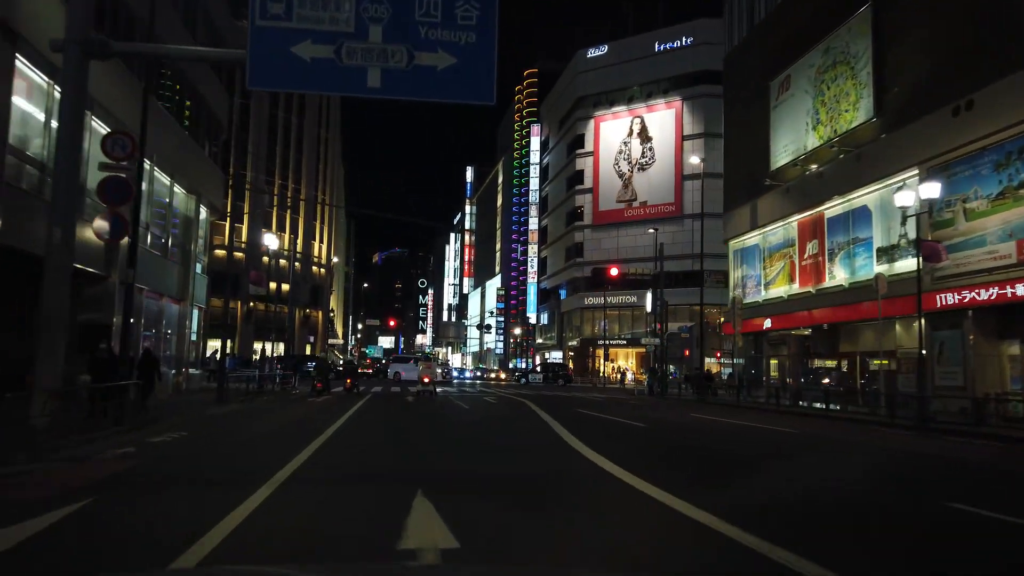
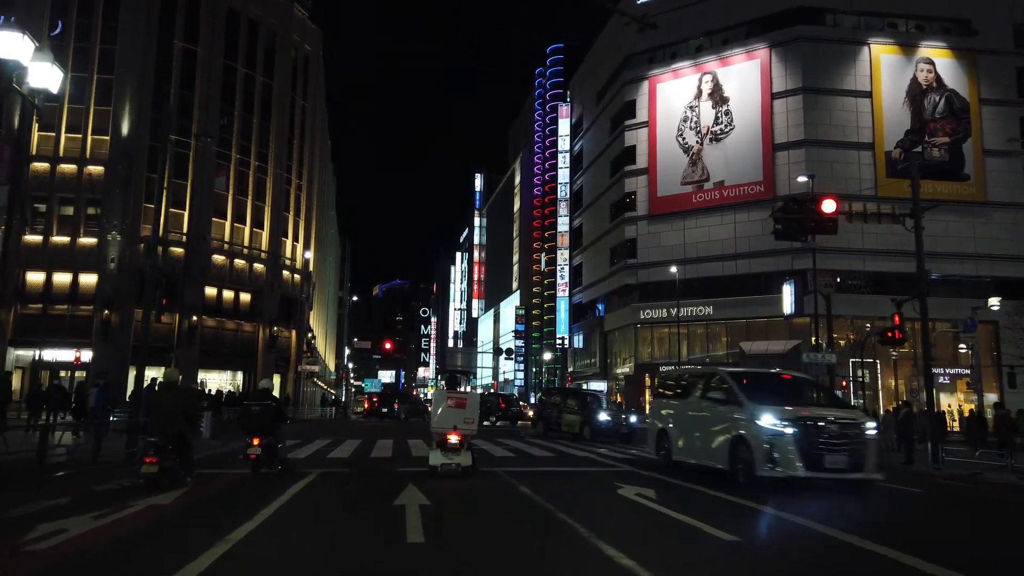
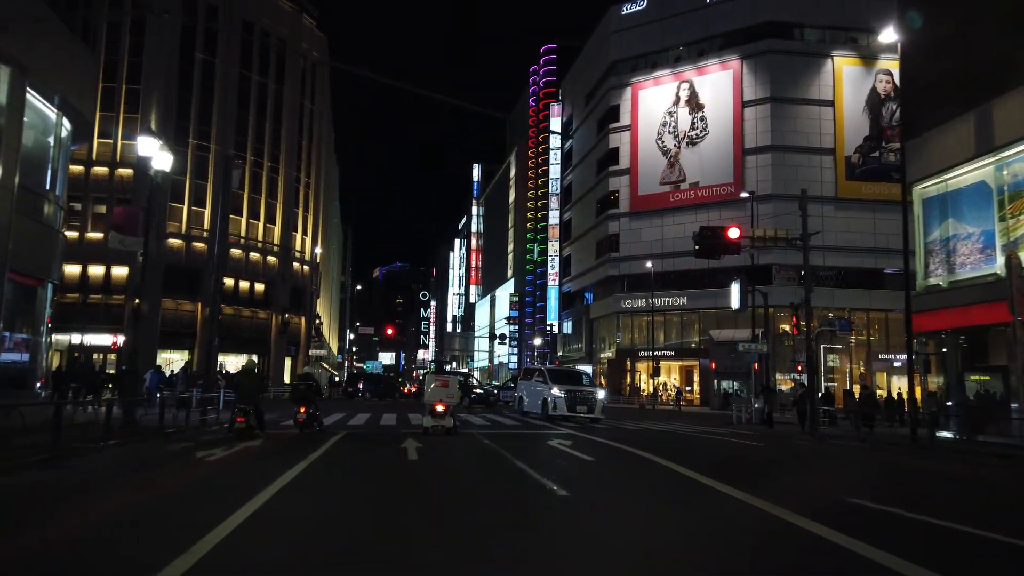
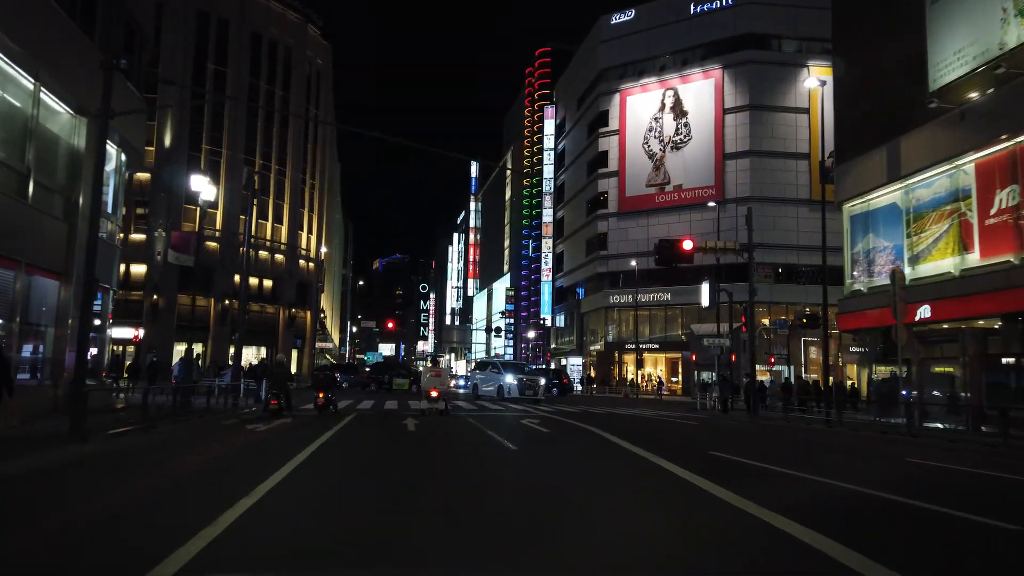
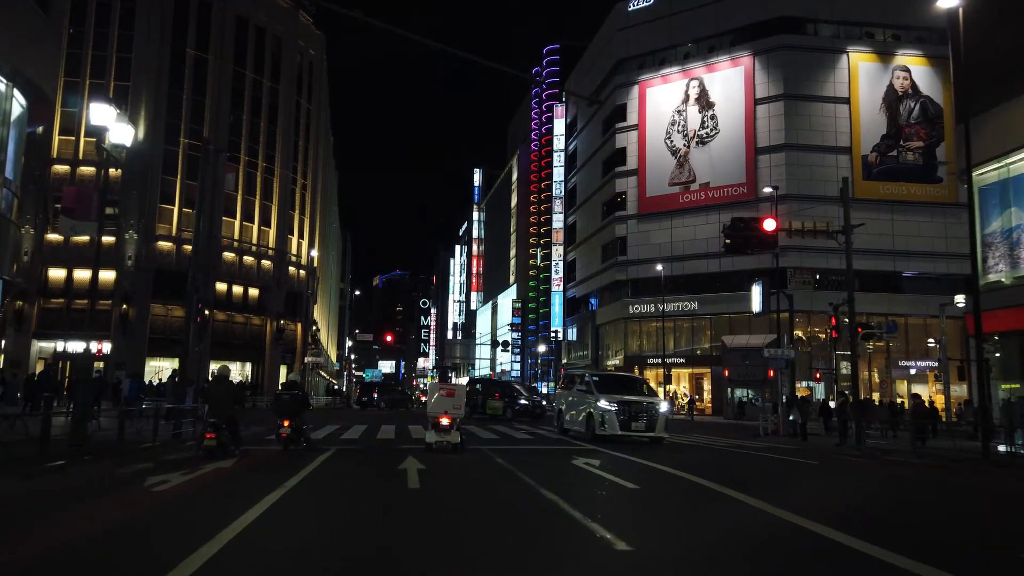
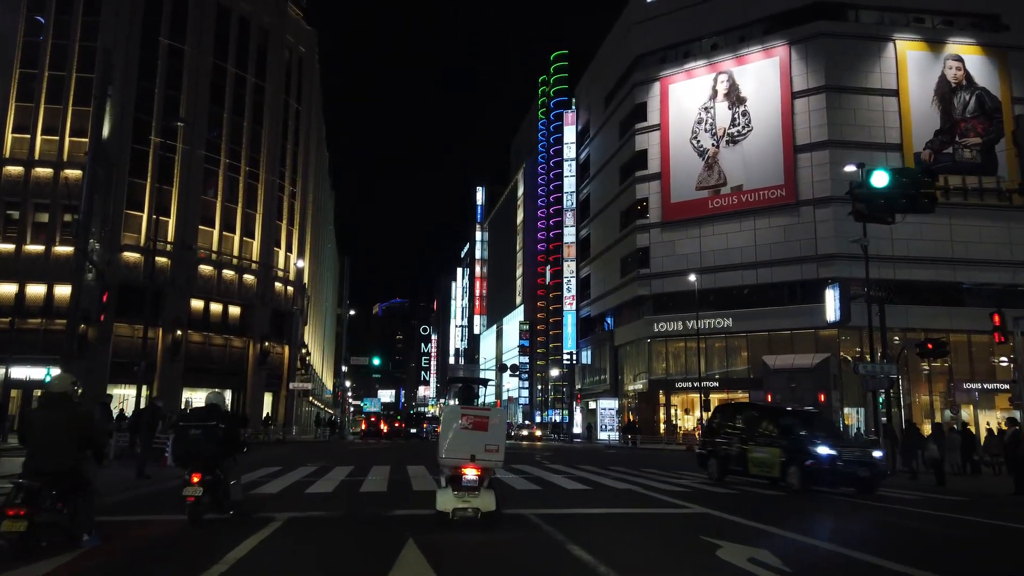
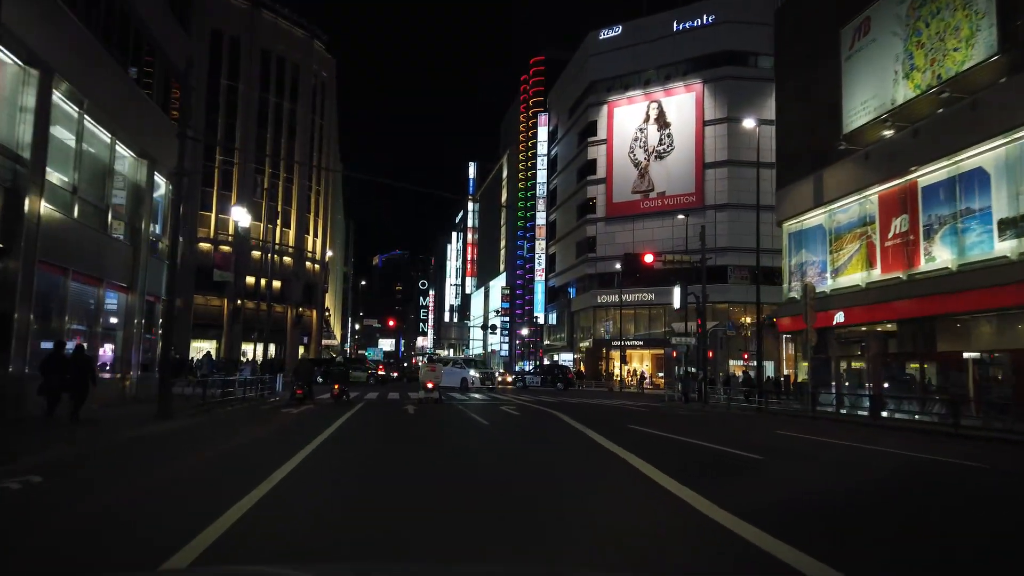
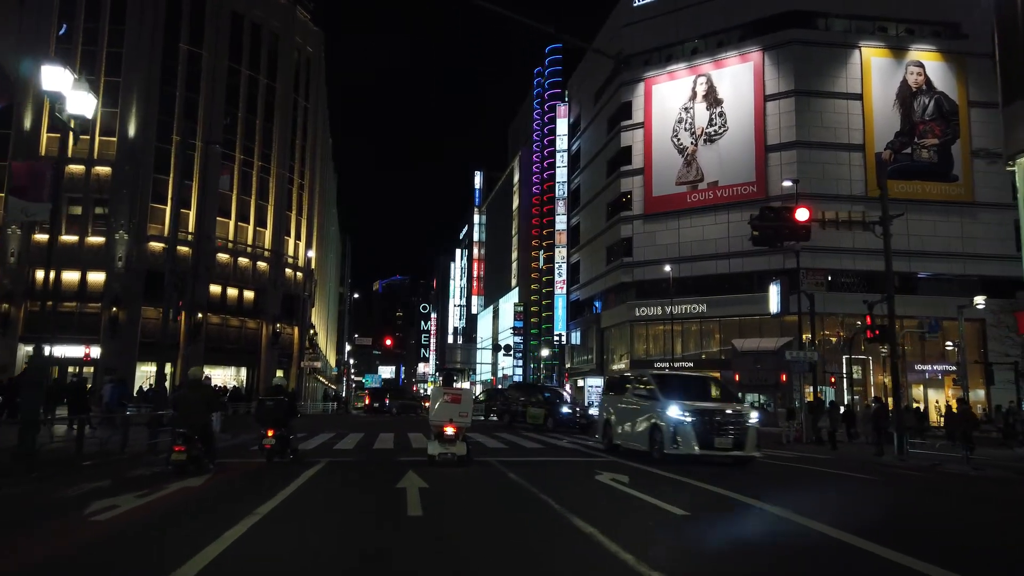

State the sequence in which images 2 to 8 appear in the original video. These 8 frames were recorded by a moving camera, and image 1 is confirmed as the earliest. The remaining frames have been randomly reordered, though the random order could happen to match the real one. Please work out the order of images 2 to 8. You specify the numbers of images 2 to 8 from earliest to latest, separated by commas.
7, 4, 3, 5, 8, 2, 6
